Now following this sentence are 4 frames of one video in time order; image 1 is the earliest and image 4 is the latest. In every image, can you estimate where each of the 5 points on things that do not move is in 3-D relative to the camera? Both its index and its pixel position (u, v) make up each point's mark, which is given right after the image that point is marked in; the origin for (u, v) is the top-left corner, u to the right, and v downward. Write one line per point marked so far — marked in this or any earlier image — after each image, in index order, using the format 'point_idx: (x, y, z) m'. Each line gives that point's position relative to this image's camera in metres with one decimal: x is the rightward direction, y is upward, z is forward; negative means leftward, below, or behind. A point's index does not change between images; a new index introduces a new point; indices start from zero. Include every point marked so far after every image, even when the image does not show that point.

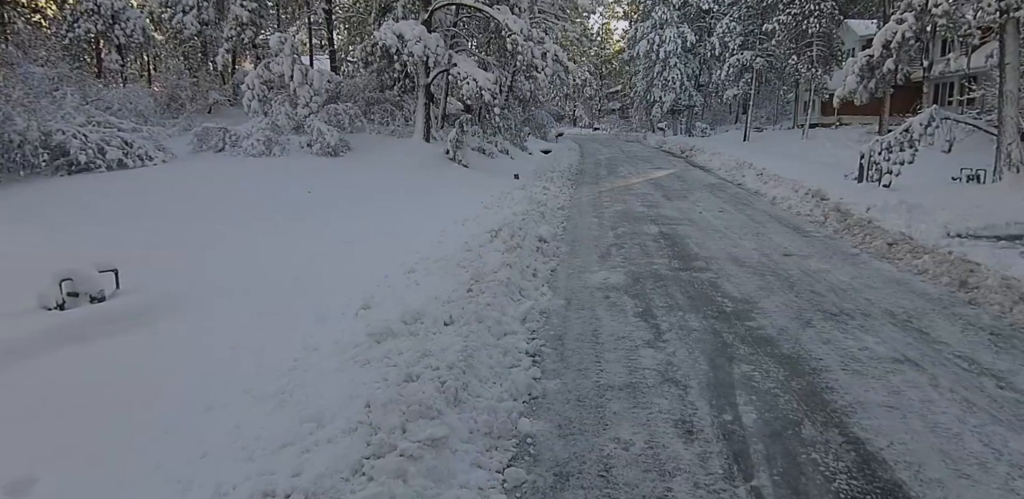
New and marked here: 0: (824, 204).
0: (+5.6, +0.8, +11.1) m
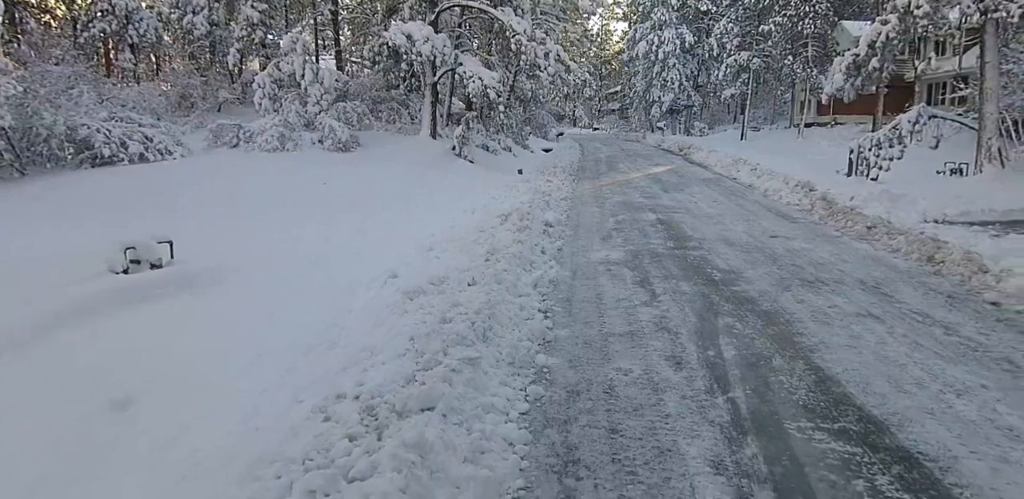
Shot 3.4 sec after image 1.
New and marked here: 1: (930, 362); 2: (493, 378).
0: (+5.7, +1.0, +11.8) m
1: (+2.7, -0.7, +4.0) m
2: (-0.1, -0.7, +3.6) m
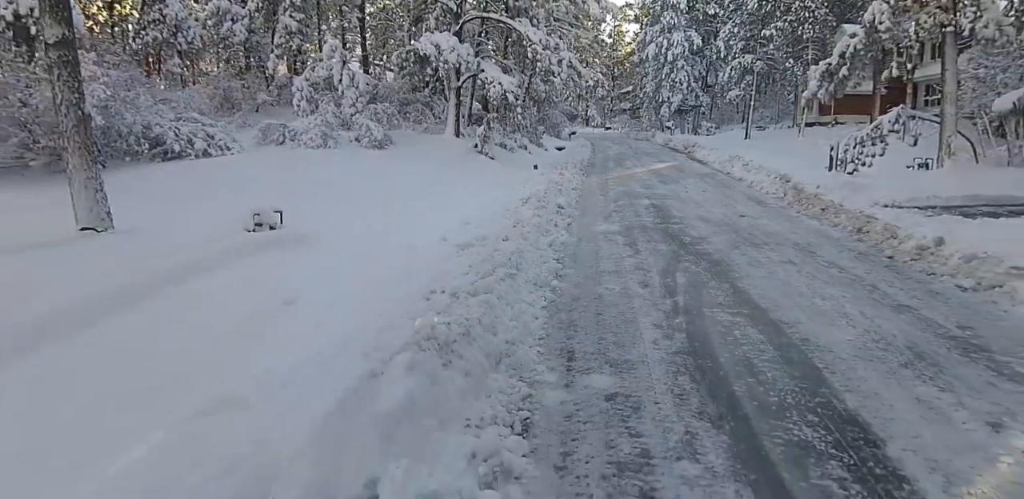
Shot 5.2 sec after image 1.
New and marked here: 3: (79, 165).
0: (+6.1, +1.4, +13.7) m
1: (+2.9, -0.3, +5.9) m
2: (+0.1, -0.4, +5.6) m
3: (-5.2, +1.0, +7.5) m
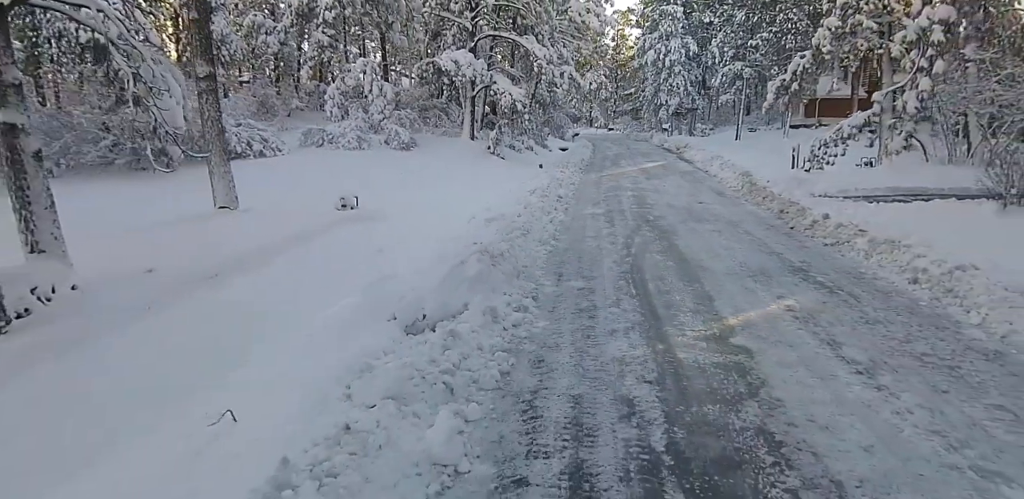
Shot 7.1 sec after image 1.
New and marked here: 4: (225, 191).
0: (+6.3, +1.9, +16.6) m
1: (+3.1, +0.1, +8.9) m
2: (+0.3, +0.1, +8.6) m
3: (-5.0, +1.5, +10.5) m
4: (-4.9, +1.0, +10.6) m
